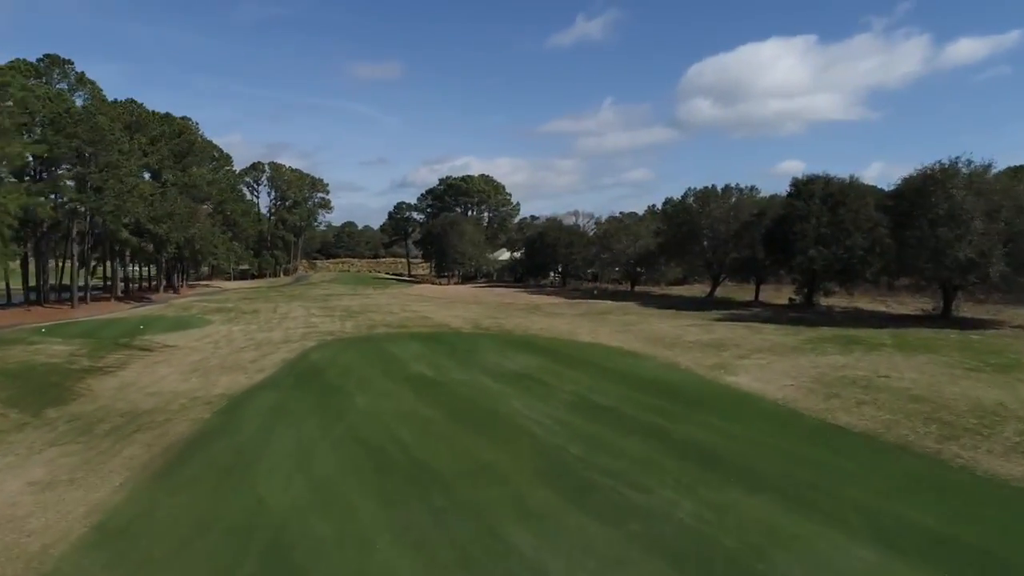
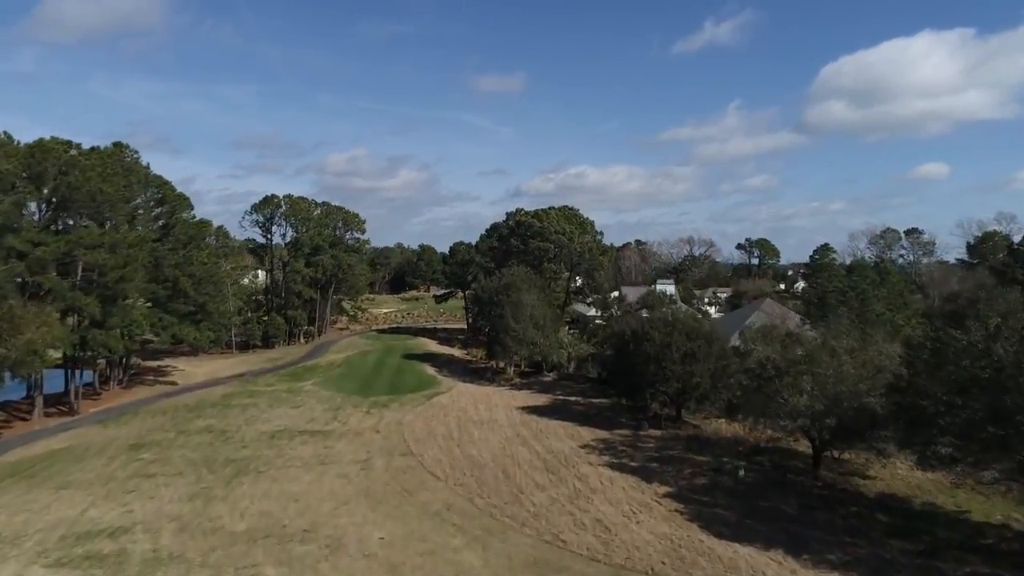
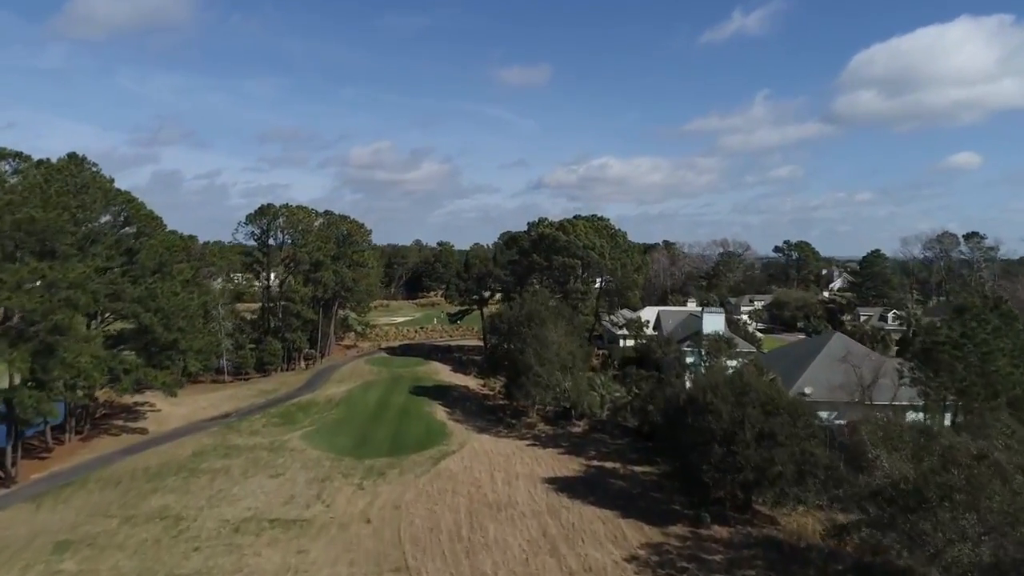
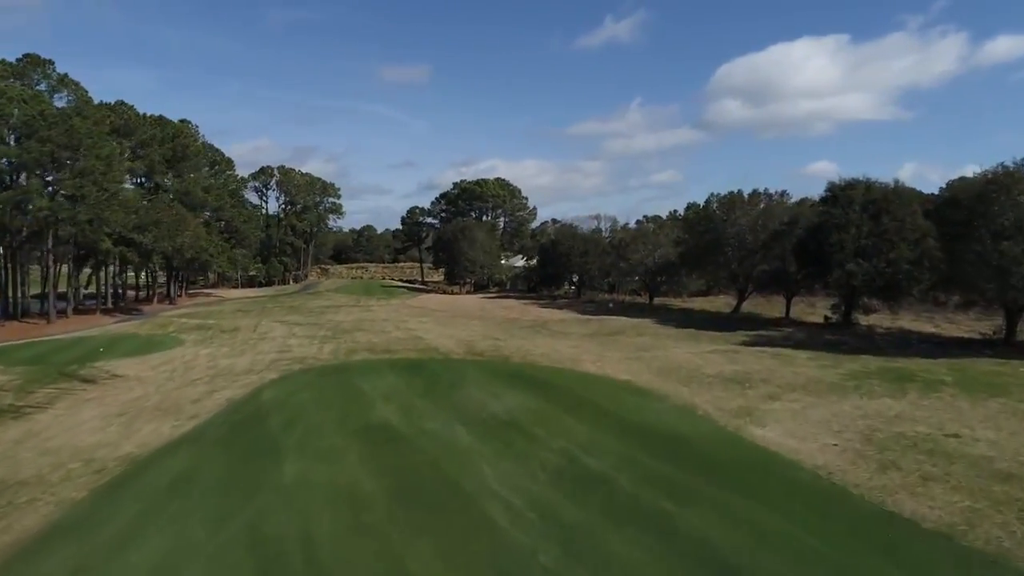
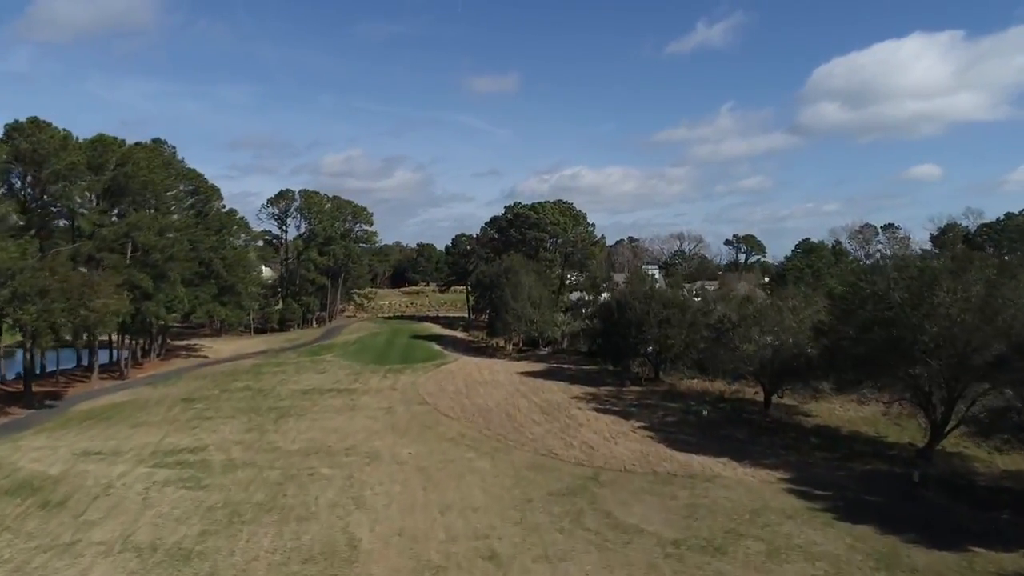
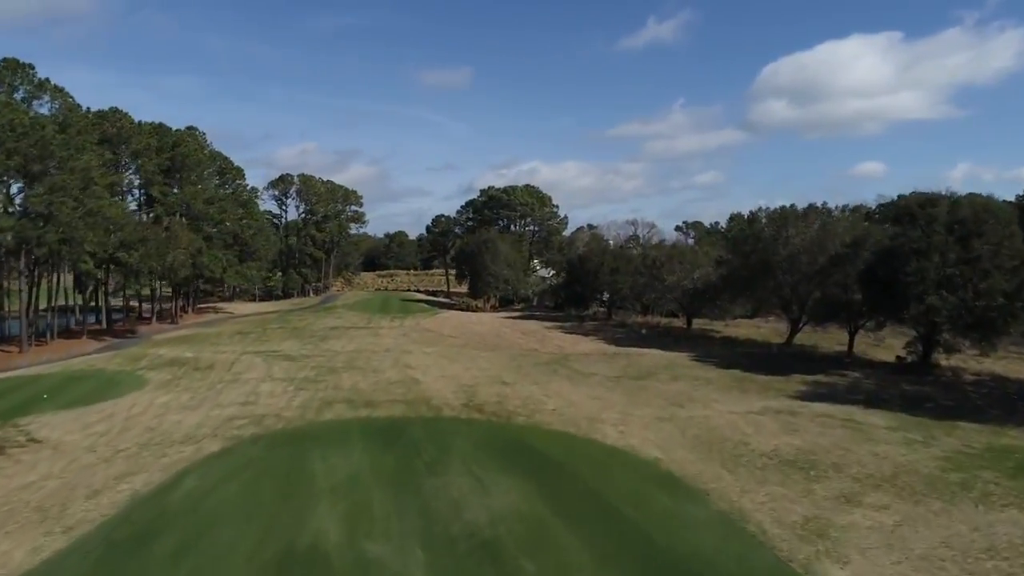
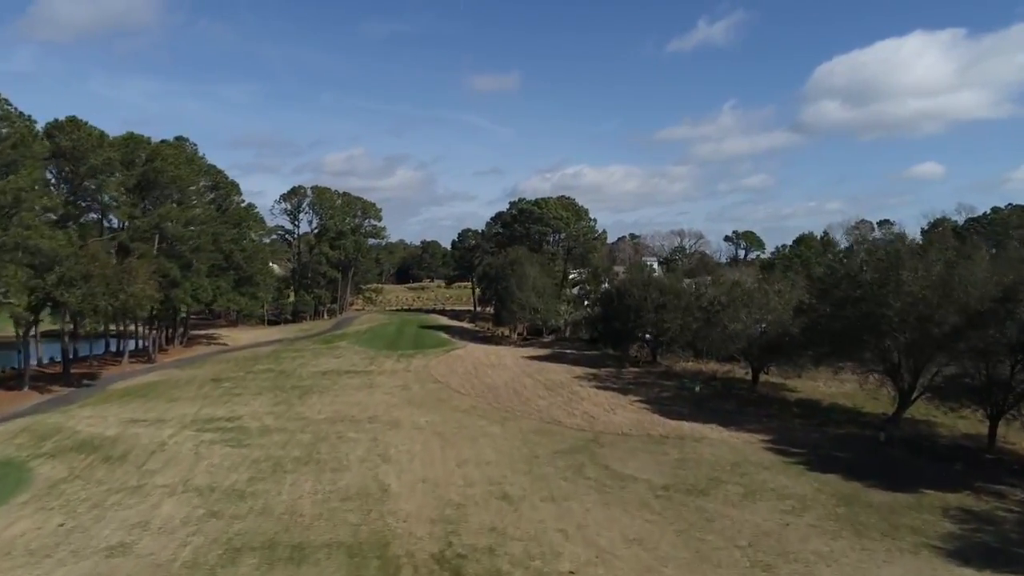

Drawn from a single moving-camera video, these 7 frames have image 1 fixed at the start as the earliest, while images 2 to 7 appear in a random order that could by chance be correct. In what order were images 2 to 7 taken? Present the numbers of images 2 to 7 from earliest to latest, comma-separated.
4, 6, 7, 5, 2, 3
